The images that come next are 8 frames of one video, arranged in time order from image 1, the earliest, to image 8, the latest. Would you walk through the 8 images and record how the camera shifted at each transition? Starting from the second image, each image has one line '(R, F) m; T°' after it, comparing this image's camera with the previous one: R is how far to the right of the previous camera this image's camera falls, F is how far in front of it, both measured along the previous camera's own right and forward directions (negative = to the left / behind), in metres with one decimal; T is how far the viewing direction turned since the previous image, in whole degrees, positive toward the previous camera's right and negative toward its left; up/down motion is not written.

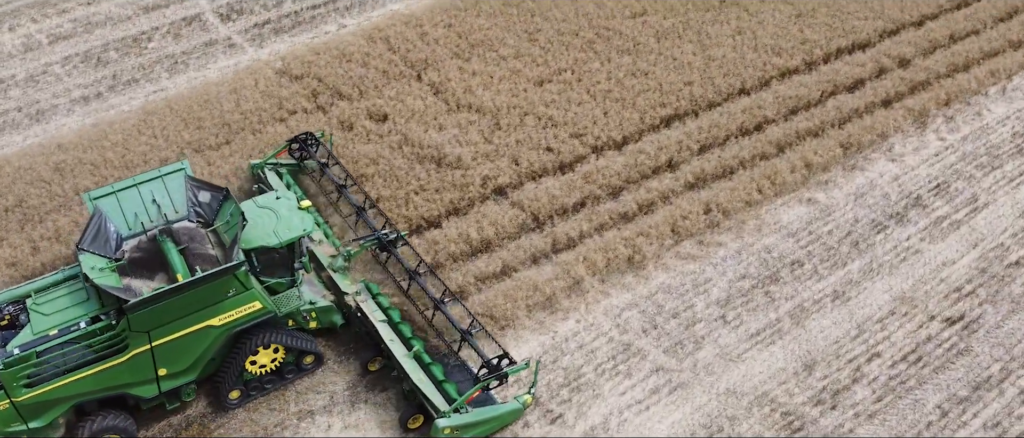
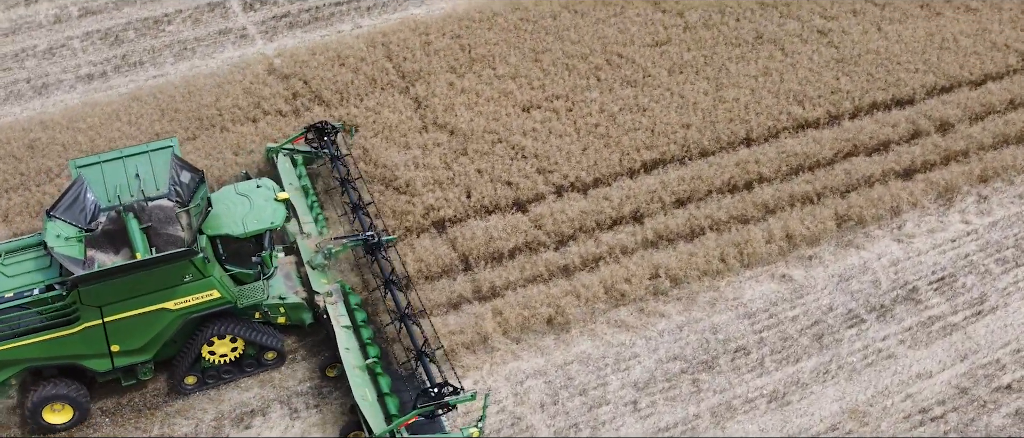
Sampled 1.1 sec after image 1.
(+2.2, +1.1) m; -8°
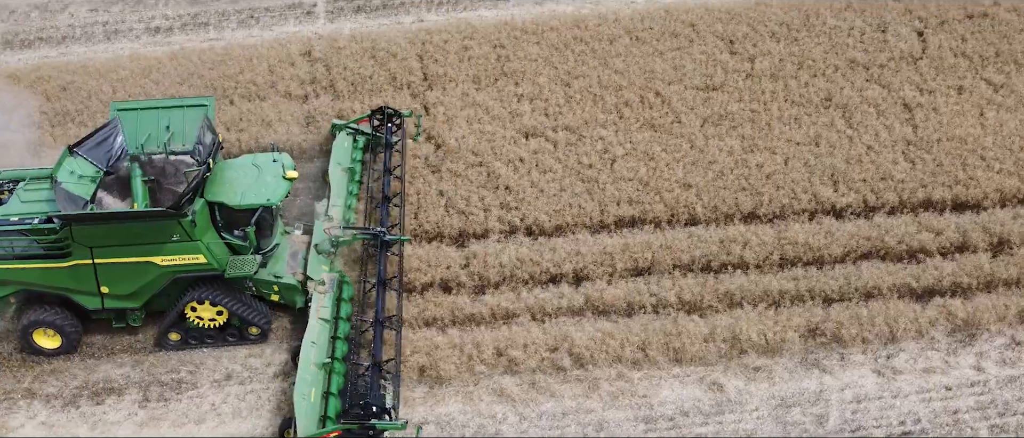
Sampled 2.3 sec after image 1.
(+2.9, +1.3) m; -13°
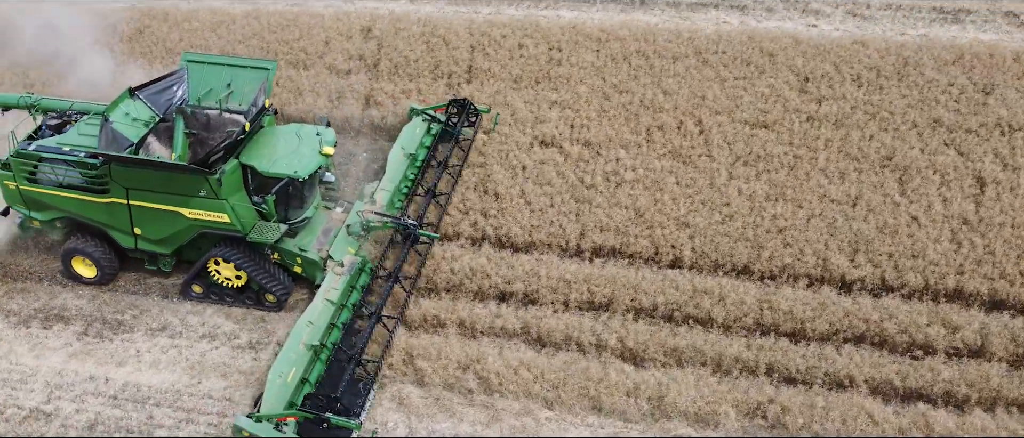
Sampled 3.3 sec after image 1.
(+2.2, +0.7) m; -11°
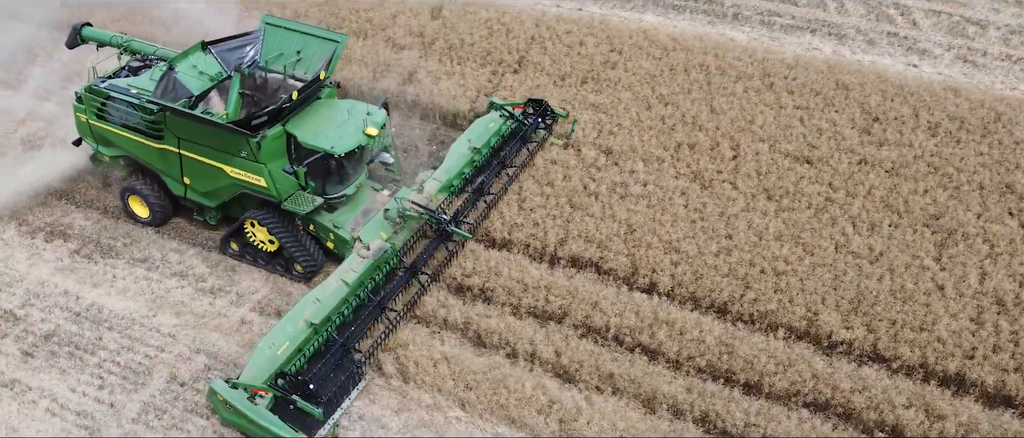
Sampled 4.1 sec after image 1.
(+1.9, +0.5) m; -10°
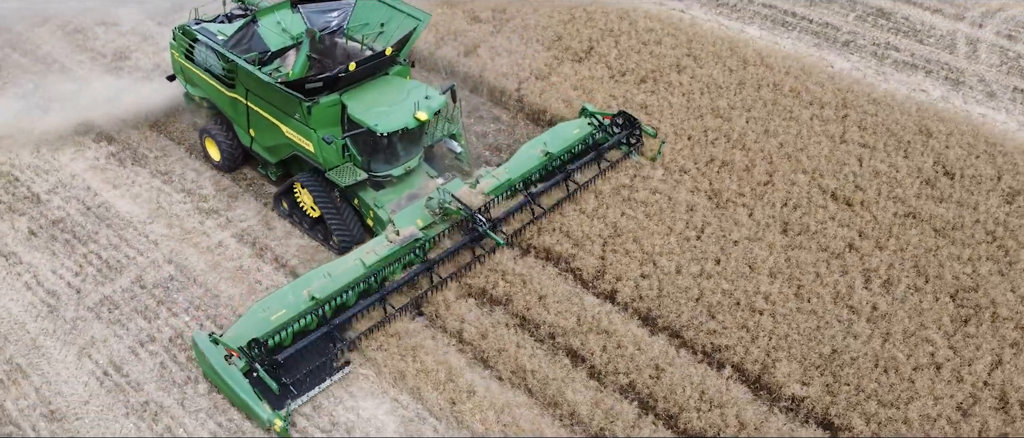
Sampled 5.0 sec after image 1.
(+2.2, +0.4) m; -12°
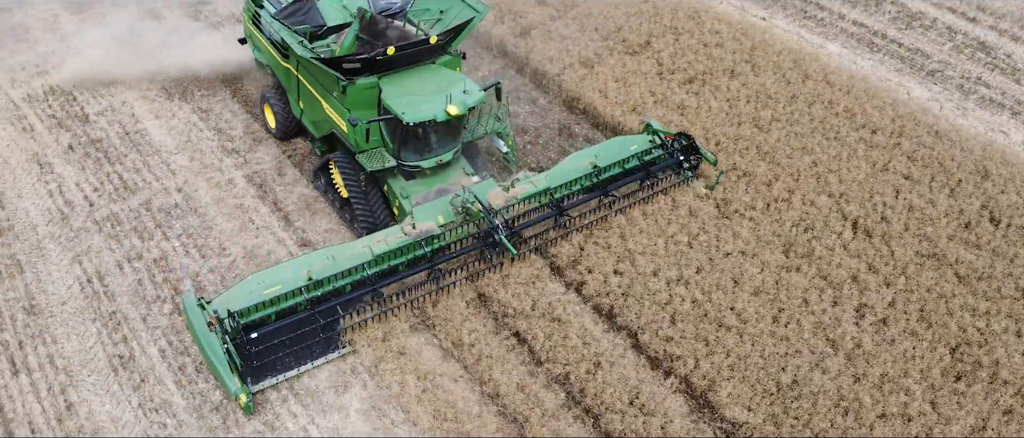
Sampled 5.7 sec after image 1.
(+1.6, +0.2) m; -9°
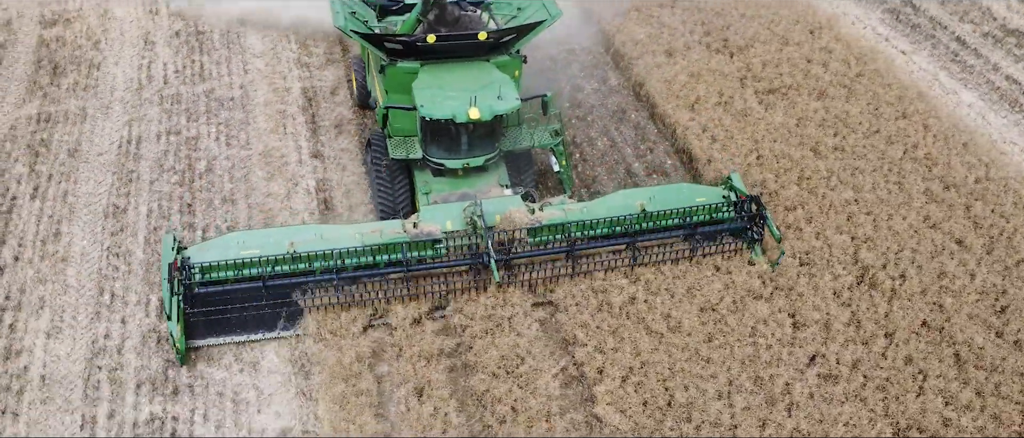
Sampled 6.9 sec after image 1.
(+2.6, +0.4) m; -16°
